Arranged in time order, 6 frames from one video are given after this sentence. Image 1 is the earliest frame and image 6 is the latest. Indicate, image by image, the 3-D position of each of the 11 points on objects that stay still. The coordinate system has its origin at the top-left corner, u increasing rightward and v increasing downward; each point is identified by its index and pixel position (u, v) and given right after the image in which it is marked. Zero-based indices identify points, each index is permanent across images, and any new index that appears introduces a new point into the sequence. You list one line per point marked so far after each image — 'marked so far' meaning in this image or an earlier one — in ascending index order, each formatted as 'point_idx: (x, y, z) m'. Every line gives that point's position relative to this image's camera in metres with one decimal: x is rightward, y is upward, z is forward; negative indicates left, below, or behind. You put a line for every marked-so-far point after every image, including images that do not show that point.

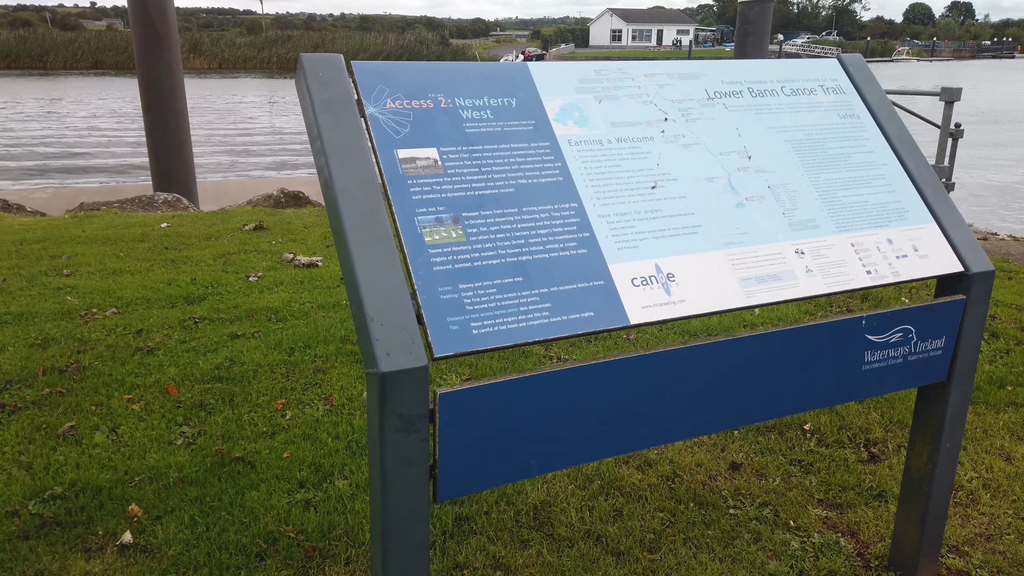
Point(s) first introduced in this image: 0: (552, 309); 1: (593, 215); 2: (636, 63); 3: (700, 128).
0: (+0.1, 0.0, +1.4) m
1: (+0.2, +0.1, +1.6) m
2: (+0.3, +0.5, +1.8) m
3: (+0.4, +0.4, +1.8) m
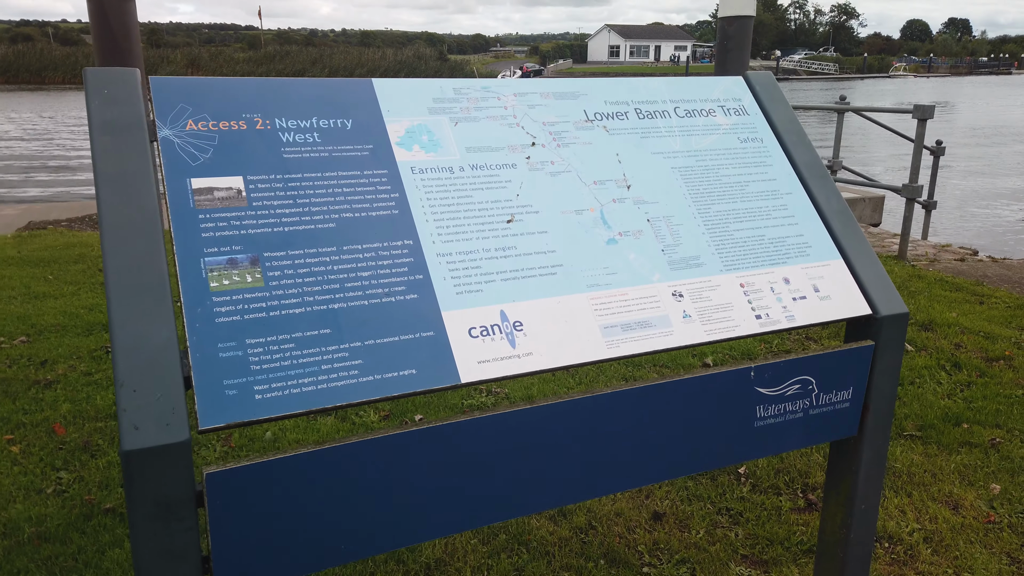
0: (-0.2, -0.1, +1.2) m
1: (-0.1, +0.1, +1.4) m
2: (0.0, +0.4, +1.6) m
3: (+0.1, +0.3, +1.6) m
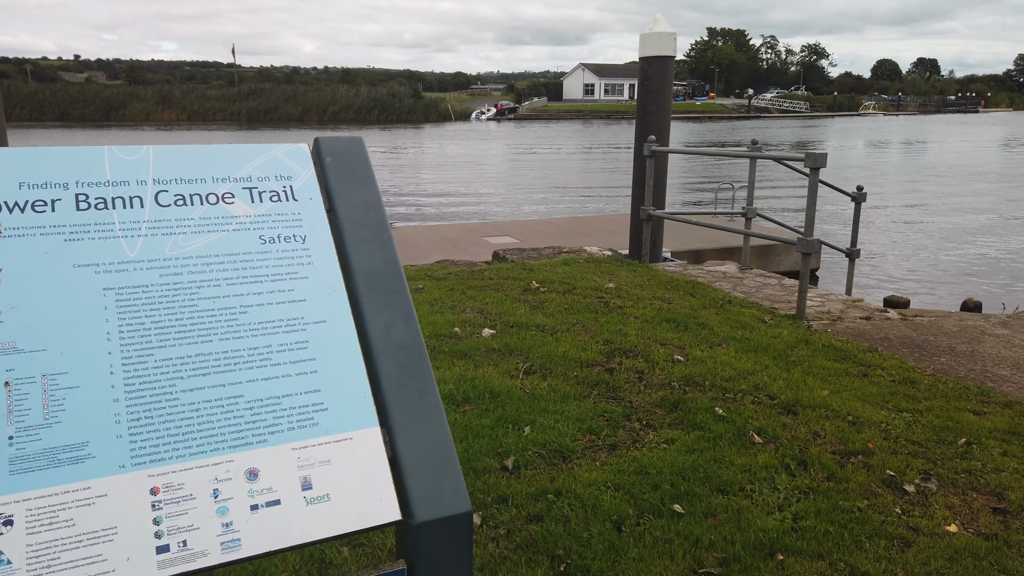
0: (-1.1, -0.4, +0.6) m
1: (-1.1, -0.2, +0.7) m
2: (-0.9, +0.2, +1.0) m
3: (-0.8, 0.0, +1.0) m
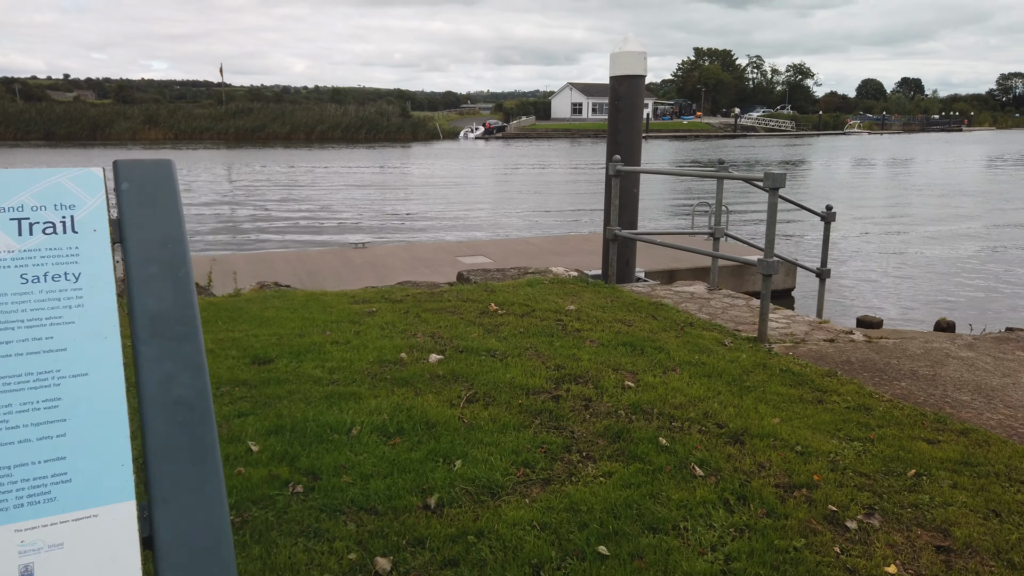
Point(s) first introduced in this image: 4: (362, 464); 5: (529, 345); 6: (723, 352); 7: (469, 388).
0: (-1.4, -0.4, +0.4) m
1: (-1.3, -0.2, +0.6) m
2: (-1.2, +0.1, +0.9) m
3: (-1.1, 0.0, +0.8) m
4: (-0.6, -0.8, +3.3) m
5: (+0.1, -0.4, +5.3) m
6: (+1.5, -0.5, +5.5) m
7: (-0.2, -0.6, +4.3) m
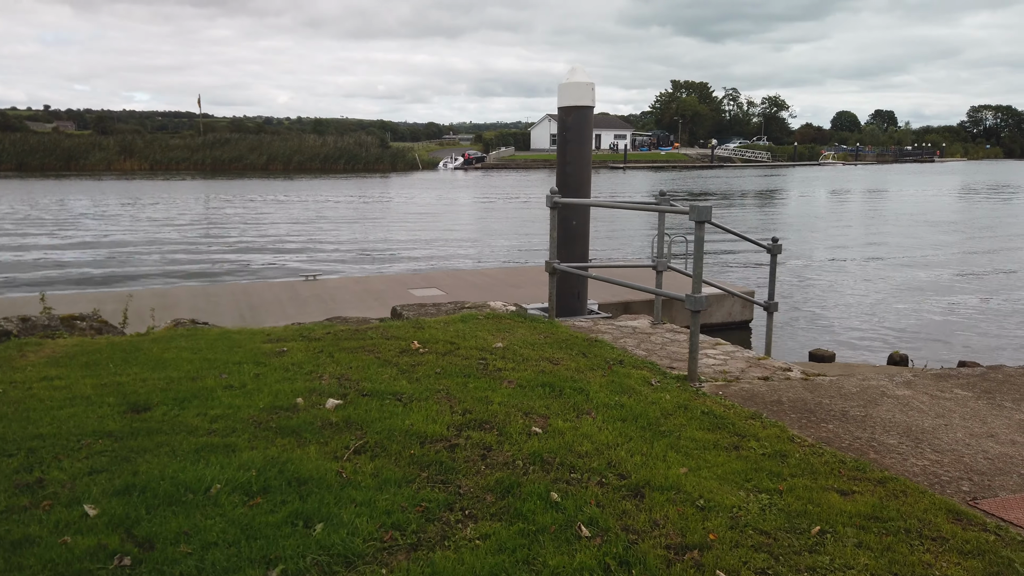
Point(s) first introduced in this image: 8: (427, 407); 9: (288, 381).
0: (-1.9, -0.5, +0.1) m
1: (-1.8, -0.3, +0.2) m
2: (-1.7, 0.0, +0.6) m
3: (-1.5, -0.1, +0.5) m
4: (-1.2, -0.9, +3.0) m
5: (-0.5, -0.7, +5.1) m
6: (+0.9, -0.7, +5.3) m
7: (-0.8, -0.8, +4.0) m
8: (-0.5, -0.7, +4.6) m
9: (-1.4, -0.6, +4.9) m
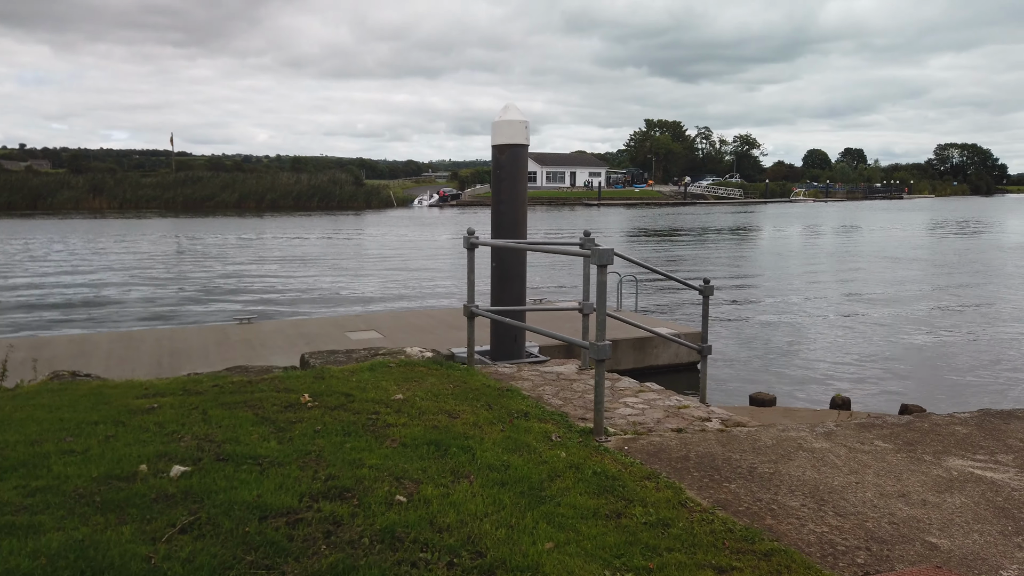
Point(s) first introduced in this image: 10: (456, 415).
0: (-2.4, -0.6, -0.4) m
1: (-2.4, -0.4, -0.2) m
2: (-2.3, -0.1, +0.2) m
3: (-2.1, -0.2, +0.1) m
4: (-1.8, -1.1, +2.5) m
5: (-1.2, -1.0, +4.6) m
6: (+0.2, -1.0, +4.9) m
7: (-1.5, -1.0, +3.6) m
8: (-1.2, -1.0, +4.2) m
9: (-2.1, -0.9, +4.4) m
10: (-0.4, -0.9, +5.6) m
